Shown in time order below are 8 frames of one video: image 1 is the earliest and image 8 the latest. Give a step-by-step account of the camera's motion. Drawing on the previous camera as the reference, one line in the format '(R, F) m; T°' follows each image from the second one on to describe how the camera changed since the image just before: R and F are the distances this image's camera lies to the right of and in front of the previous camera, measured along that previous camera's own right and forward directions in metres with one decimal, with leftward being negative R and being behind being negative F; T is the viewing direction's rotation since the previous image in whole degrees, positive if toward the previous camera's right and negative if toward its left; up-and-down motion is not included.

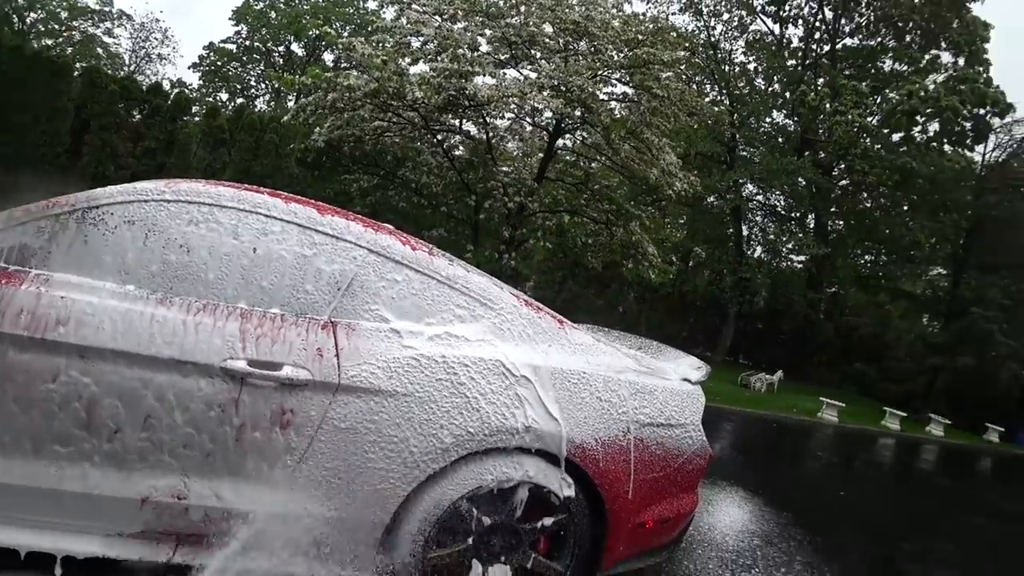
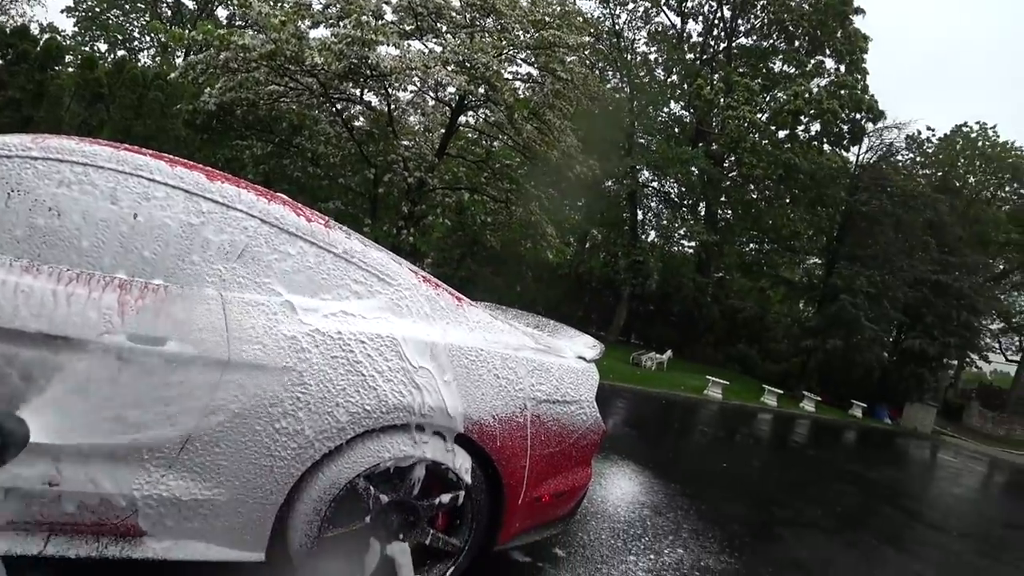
(0.0, 0.0) m; +8°
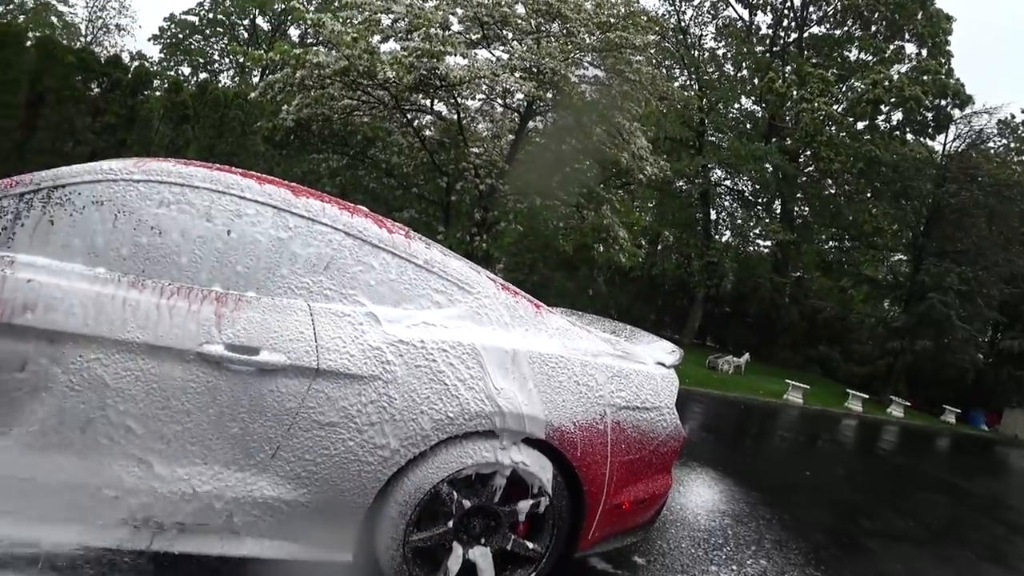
(0.0, 0.0) m; -5°
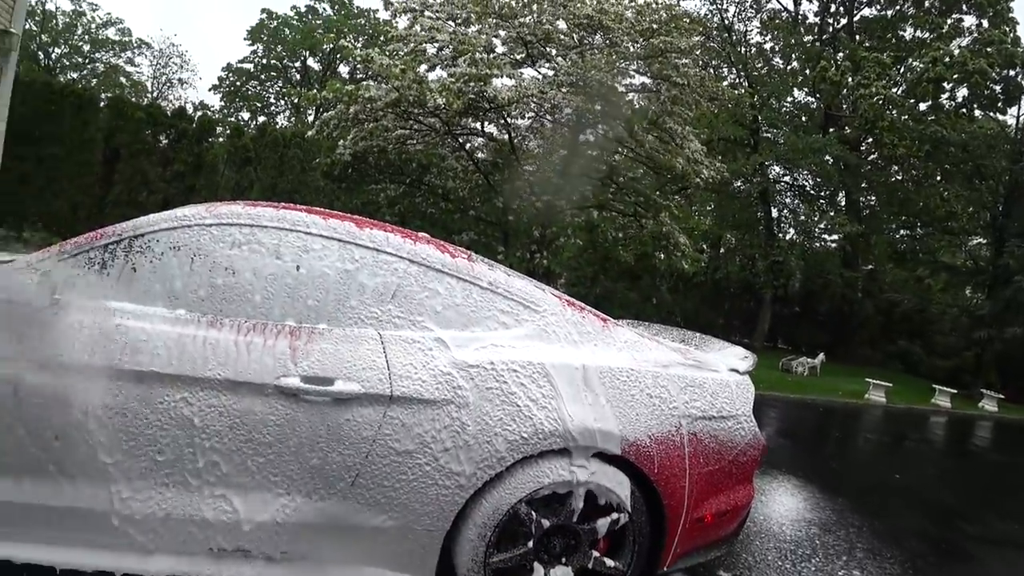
(0.0, 0.0) m; -5°
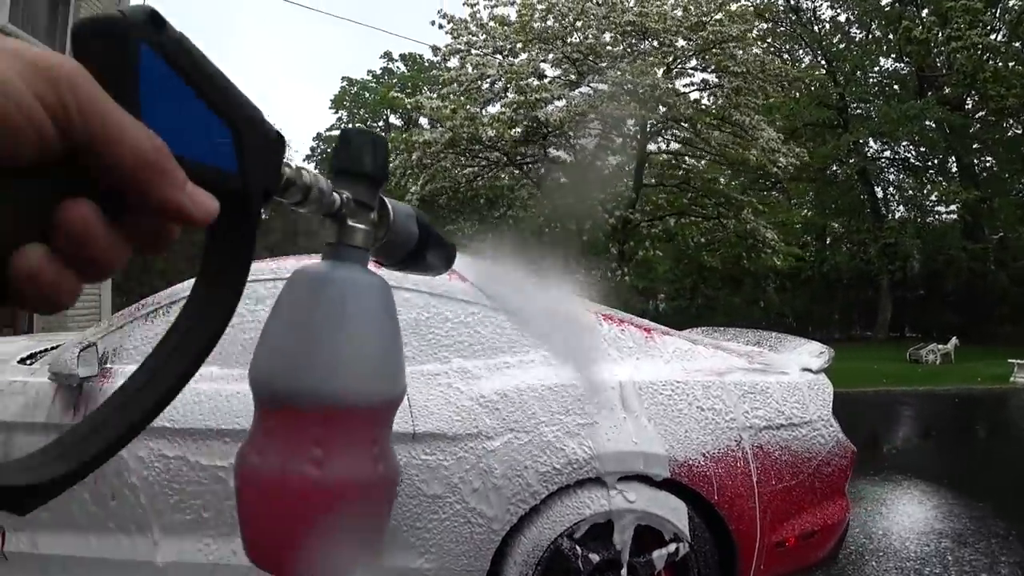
(+0.3, +0.2) m; -9°
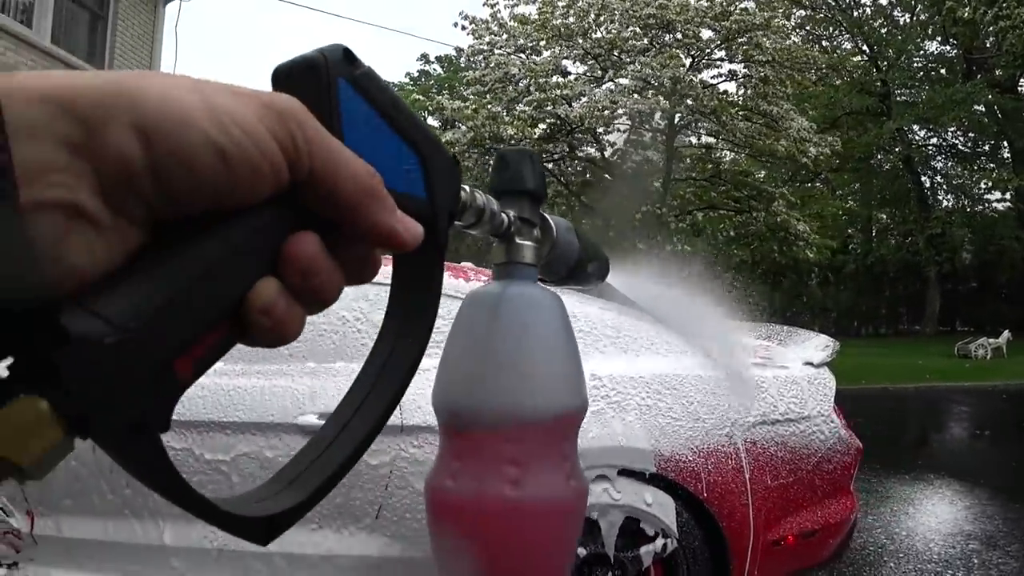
(+0.2, 0.0) m; -4°
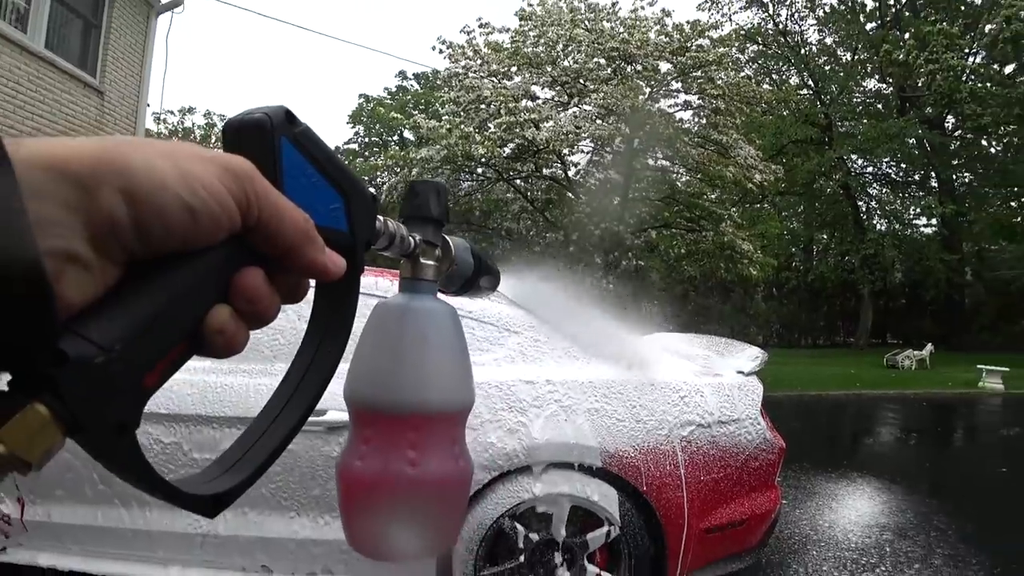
(-0.1, -0.4) m; +3°
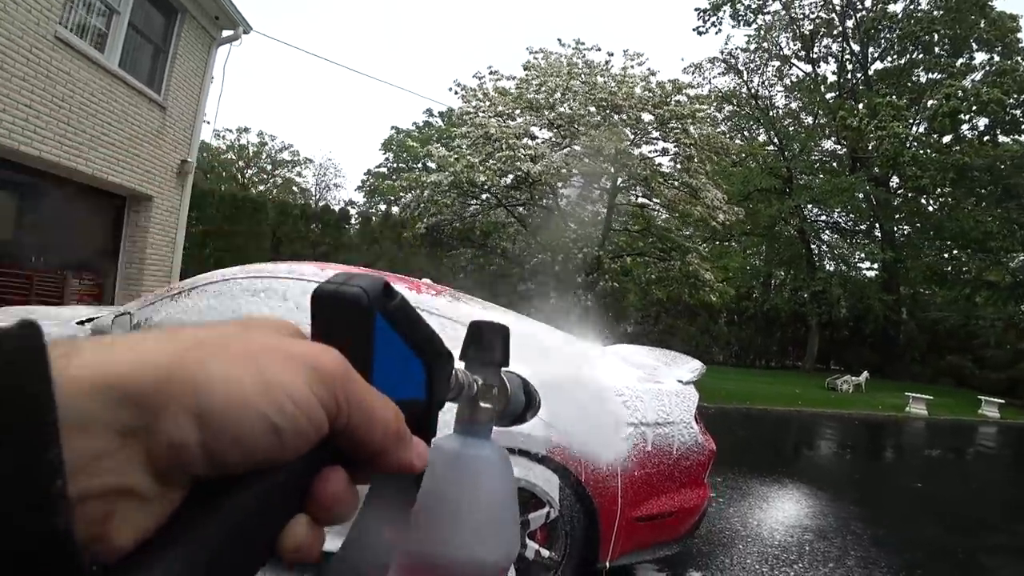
(-0.1, -1.1) m; +1°
